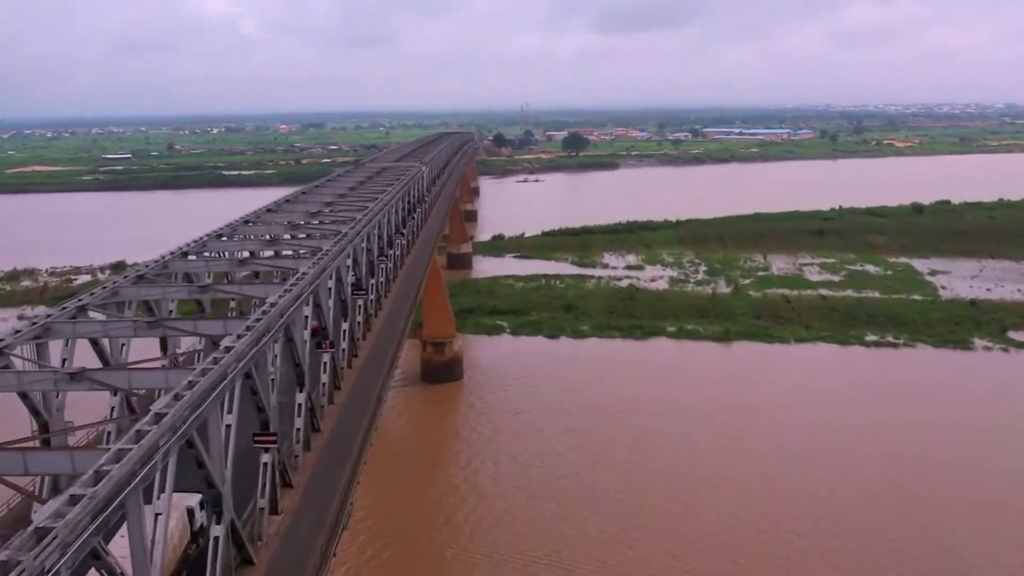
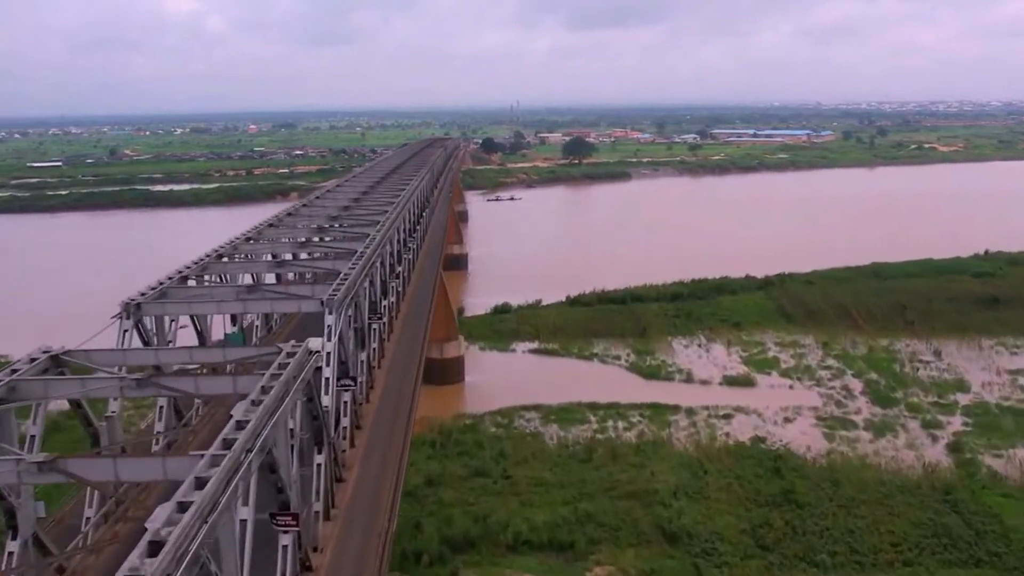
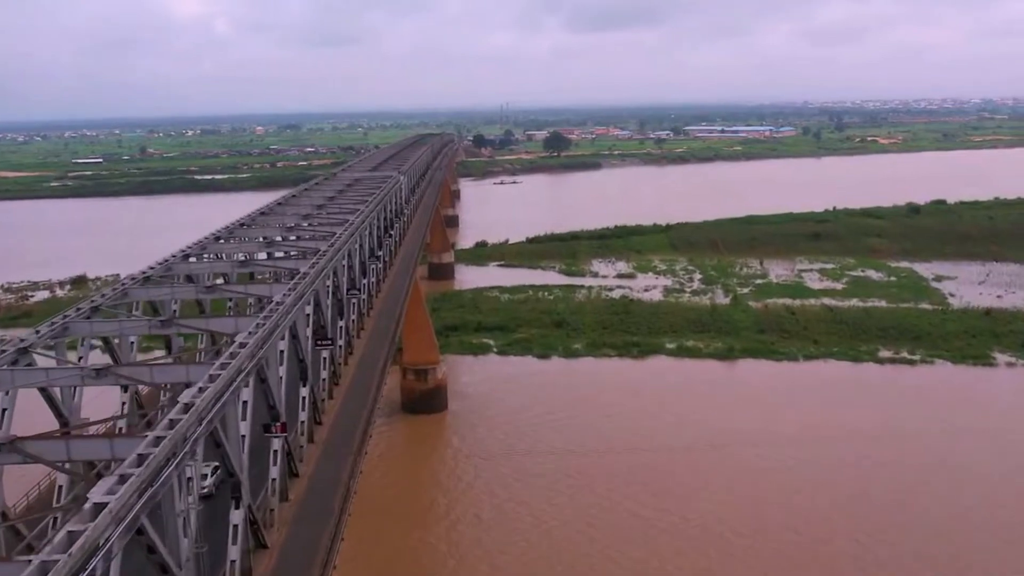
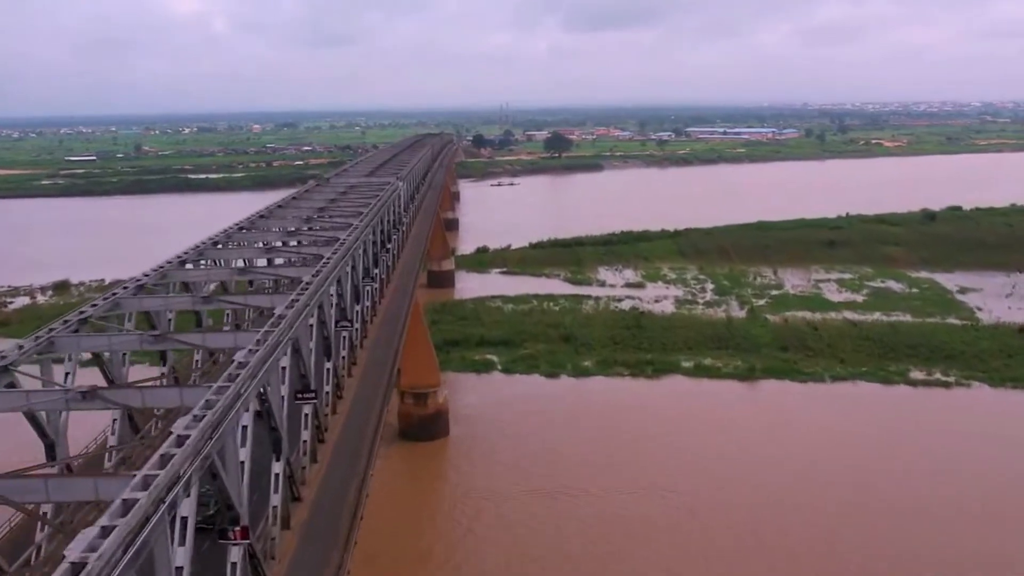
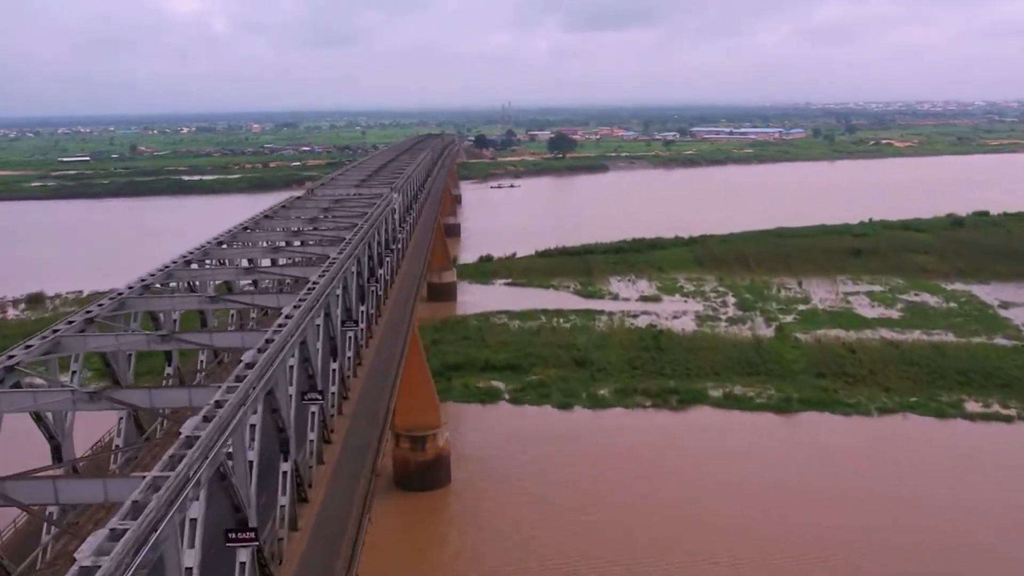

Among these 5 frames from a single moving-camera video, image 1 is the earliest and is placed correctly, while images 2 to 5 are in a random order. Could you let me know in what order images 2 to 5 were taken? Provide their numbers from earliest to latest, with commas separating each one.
3, 4, 5, 2
